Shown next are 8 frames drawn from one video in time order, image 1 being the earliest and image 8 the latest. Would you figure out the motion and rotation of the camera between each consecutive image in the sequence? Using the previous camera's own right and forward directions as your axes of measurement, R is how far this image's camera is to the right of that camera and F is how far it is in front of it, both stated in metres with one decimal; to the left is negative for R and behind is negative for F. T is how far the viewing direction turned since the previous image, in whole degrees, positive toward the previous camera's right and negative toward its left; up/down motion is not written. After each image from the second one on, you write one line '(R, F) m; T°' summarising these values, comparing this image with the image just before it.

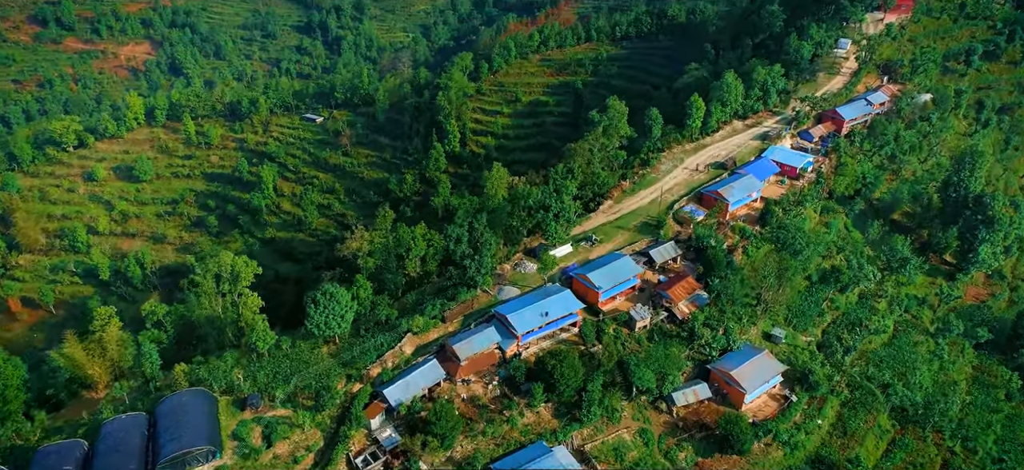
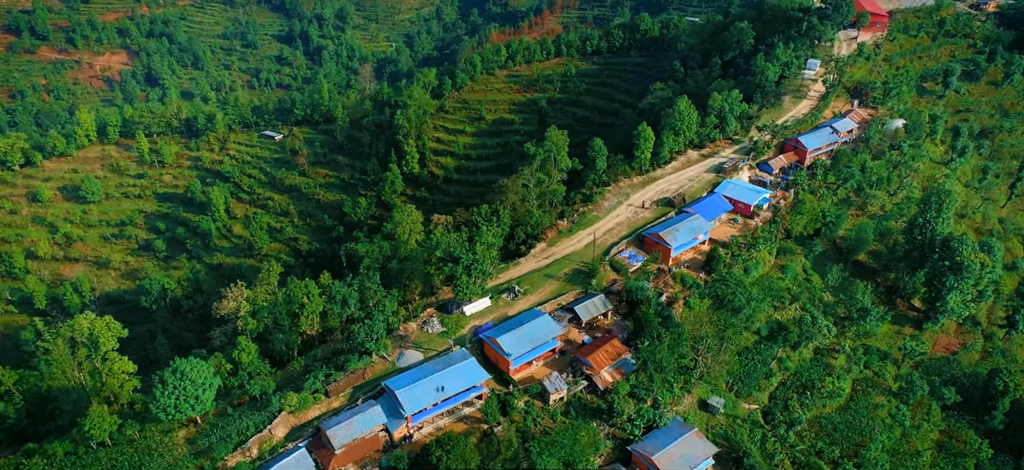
(+3.5, +3.5) m; 0°
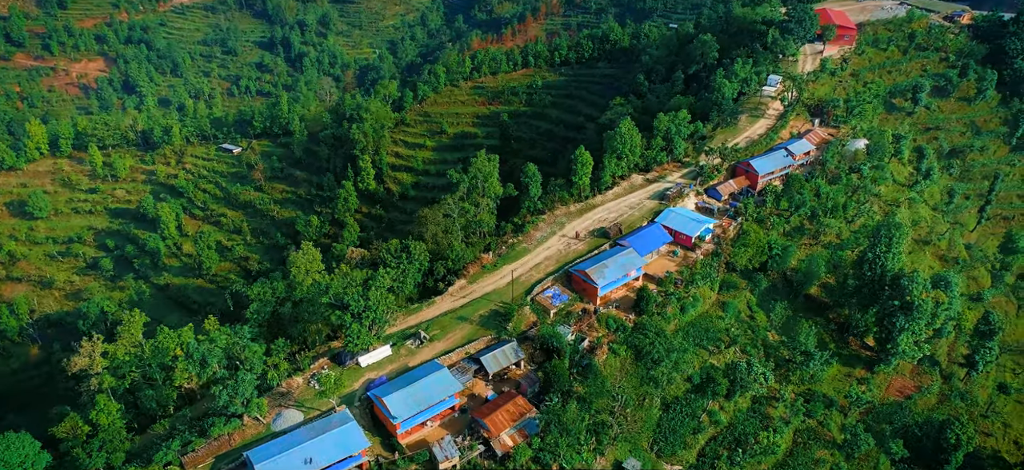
(+3.6, +2.7) m; 0°
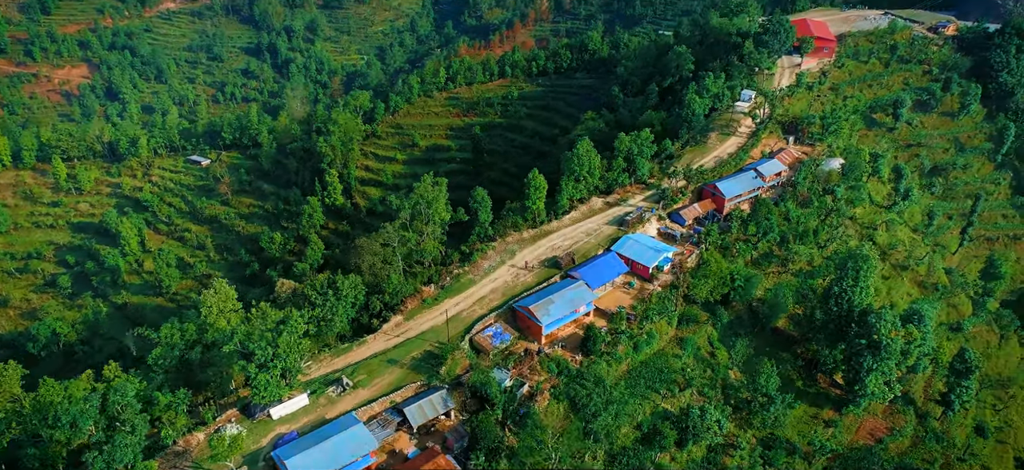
(+2.4, +2.3) m; 0°
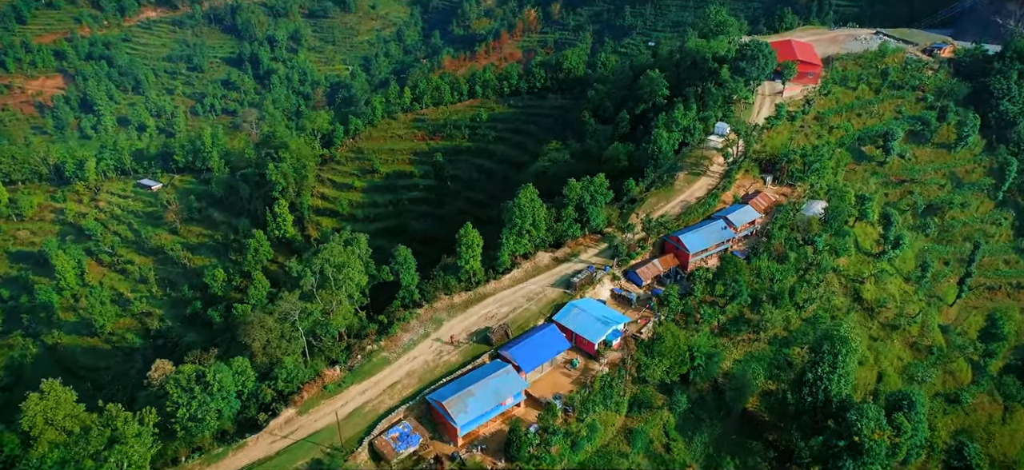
(+2.9, +4.8) m; 0°
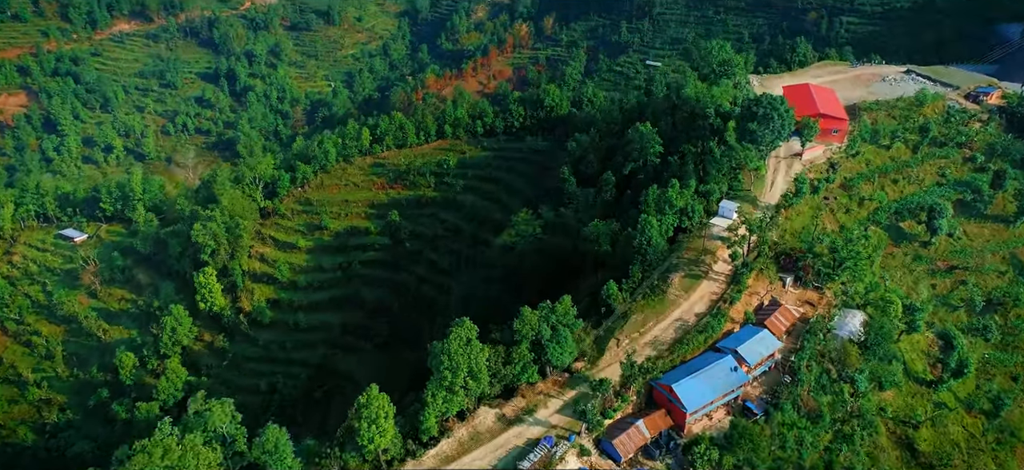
(+2.3, +9.5) m; 0°
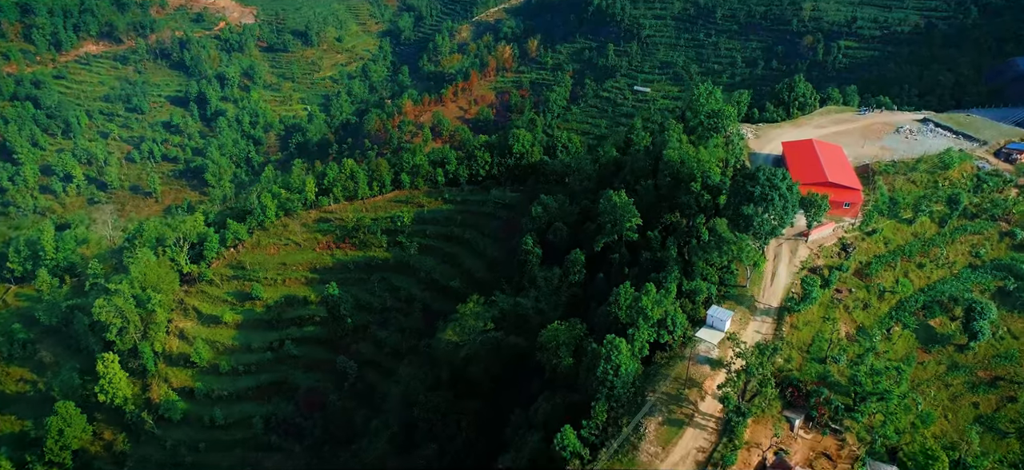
(+2.3, +7.5) m; +1°
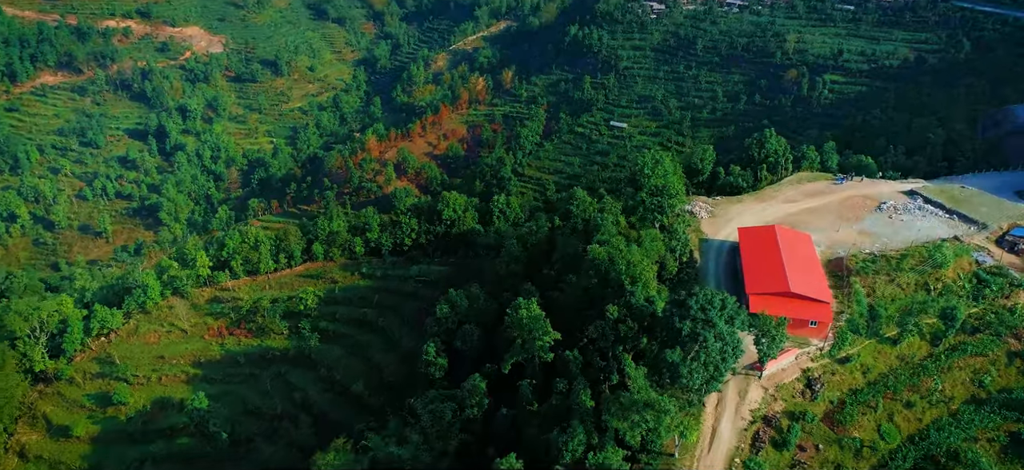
(+4.6, +7.9) m; 0°
